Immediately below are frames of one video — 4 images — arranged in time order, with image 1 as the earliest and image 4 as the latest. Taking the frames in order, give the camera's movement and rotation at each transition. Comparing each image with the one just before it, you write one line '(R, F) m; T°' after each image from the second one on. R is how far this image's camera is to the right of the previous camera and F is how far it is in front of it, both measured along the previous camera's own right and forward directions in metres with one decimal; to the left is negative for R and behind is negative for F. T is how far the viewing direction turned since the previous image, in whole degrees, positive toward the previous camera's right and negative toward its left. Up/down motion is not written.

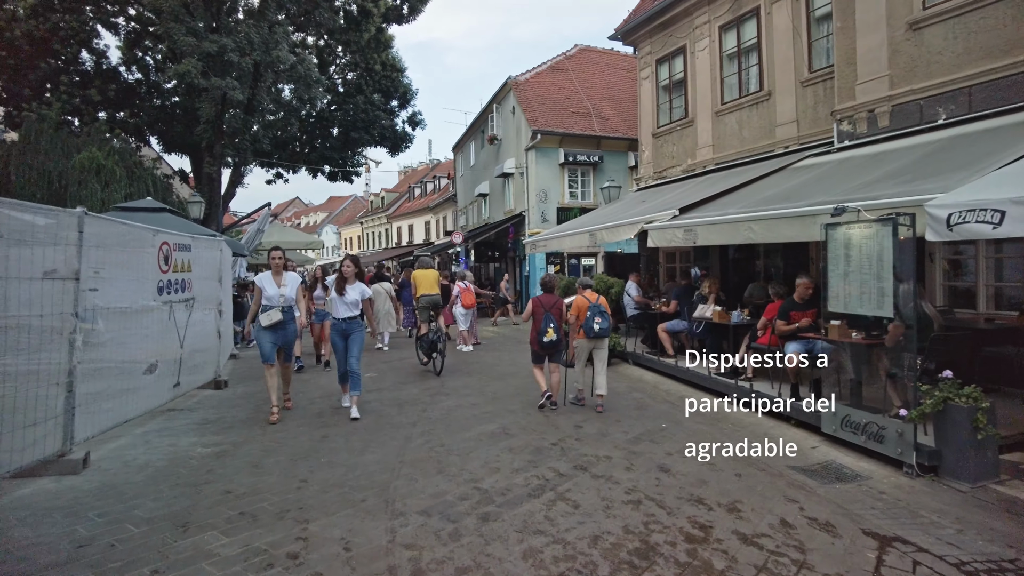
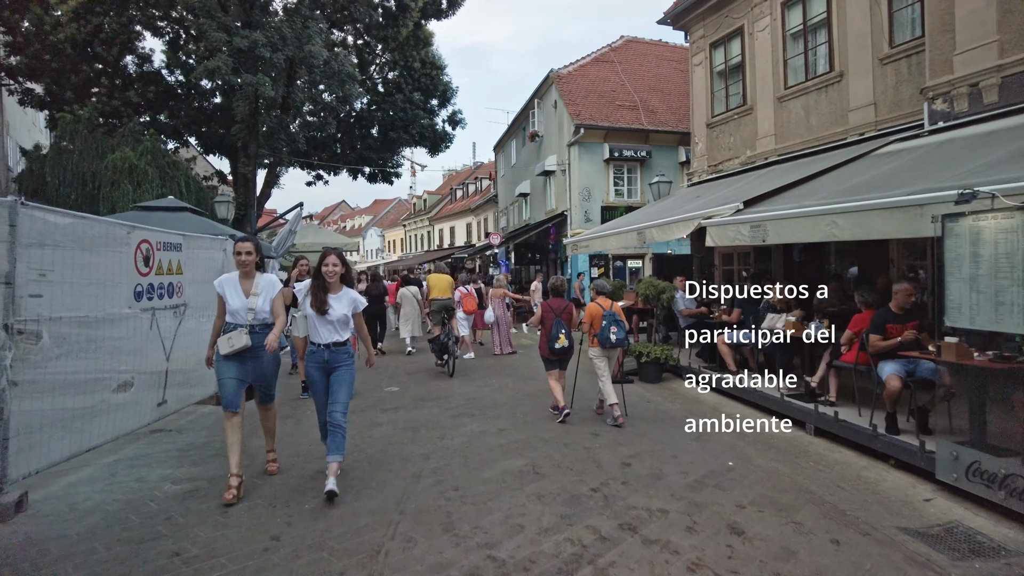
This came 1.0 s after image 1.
(+0.1, +1.1) m; -4°
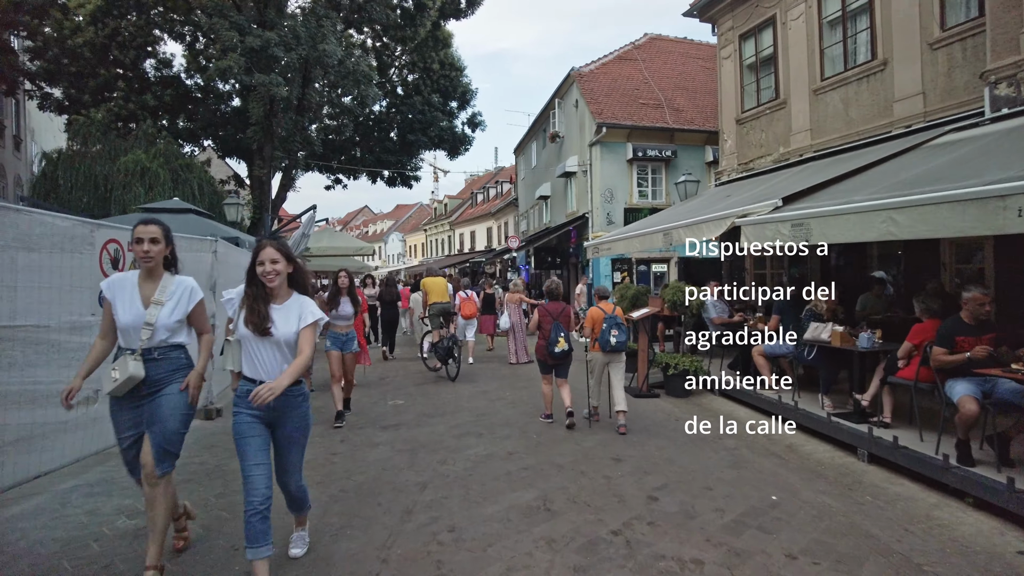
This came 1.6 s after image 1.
(+0.1, +0.7) m; -2°
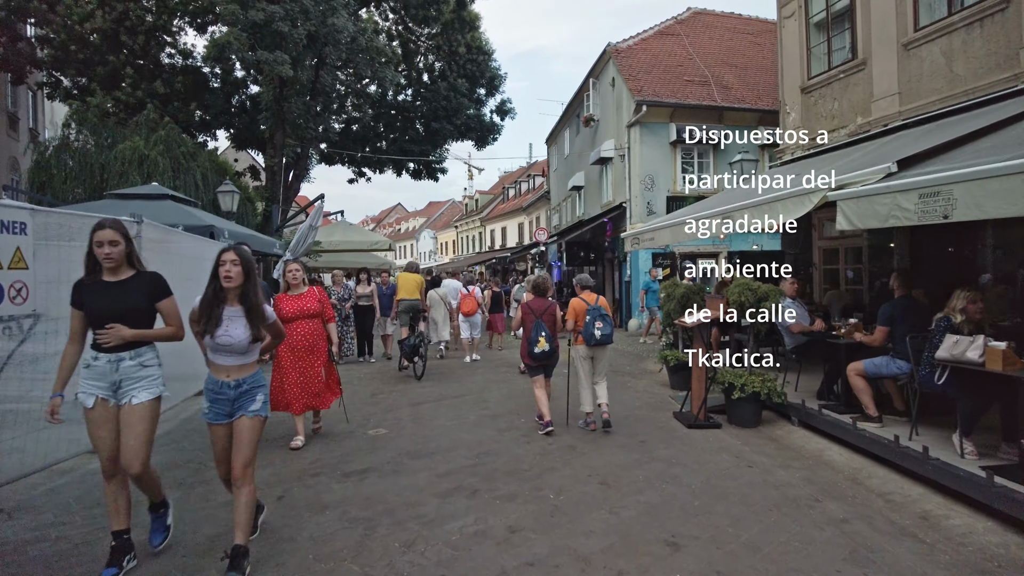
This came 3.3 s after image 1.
(+0.2, +1.8) m; -3°
